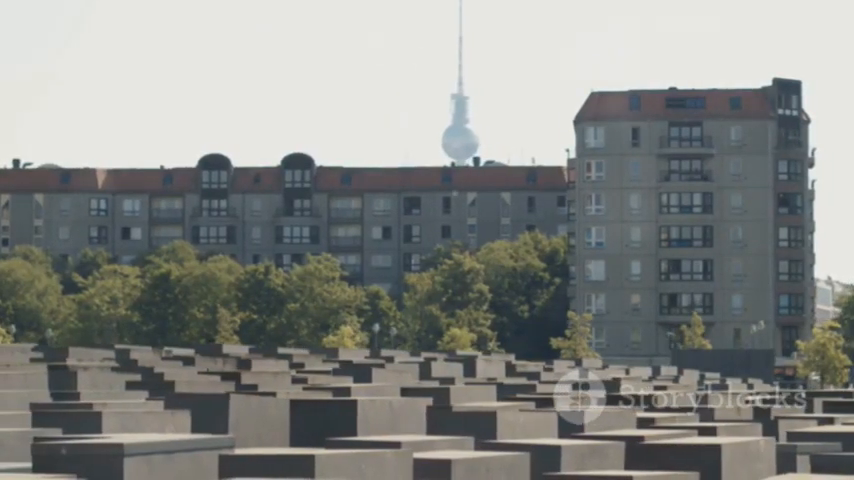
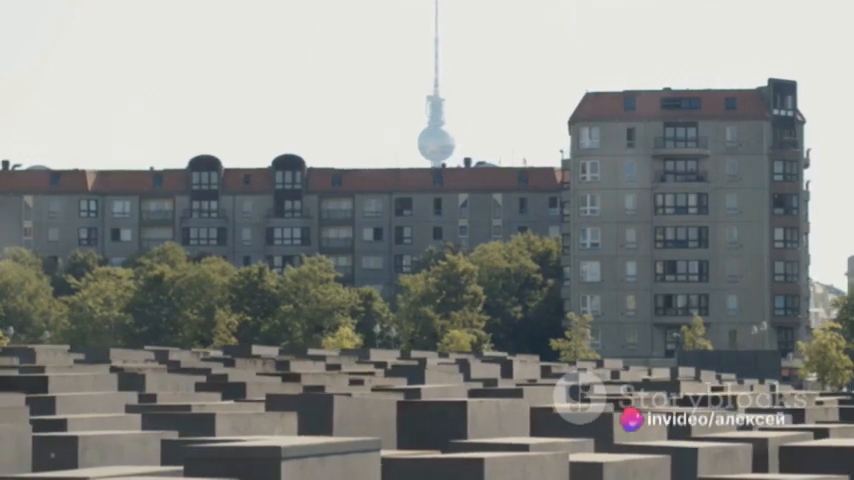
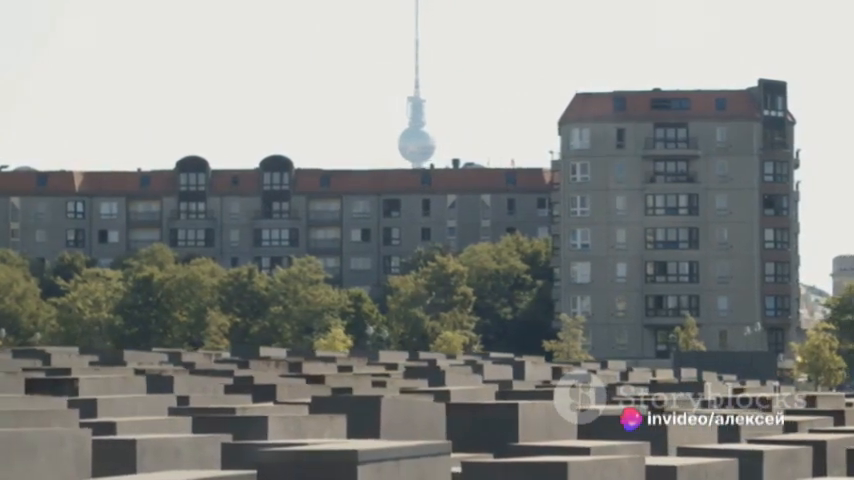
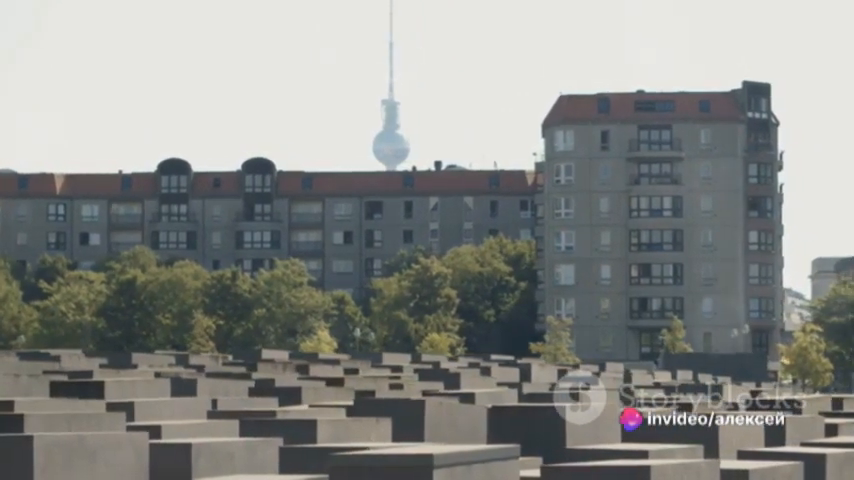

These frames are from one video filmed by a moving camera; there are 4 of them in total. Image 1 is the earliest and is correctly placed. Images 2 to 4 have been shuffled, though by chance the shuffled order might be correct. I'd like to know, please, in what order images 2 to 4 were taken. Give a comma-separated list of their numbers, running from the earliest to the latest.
2, 3, 4
